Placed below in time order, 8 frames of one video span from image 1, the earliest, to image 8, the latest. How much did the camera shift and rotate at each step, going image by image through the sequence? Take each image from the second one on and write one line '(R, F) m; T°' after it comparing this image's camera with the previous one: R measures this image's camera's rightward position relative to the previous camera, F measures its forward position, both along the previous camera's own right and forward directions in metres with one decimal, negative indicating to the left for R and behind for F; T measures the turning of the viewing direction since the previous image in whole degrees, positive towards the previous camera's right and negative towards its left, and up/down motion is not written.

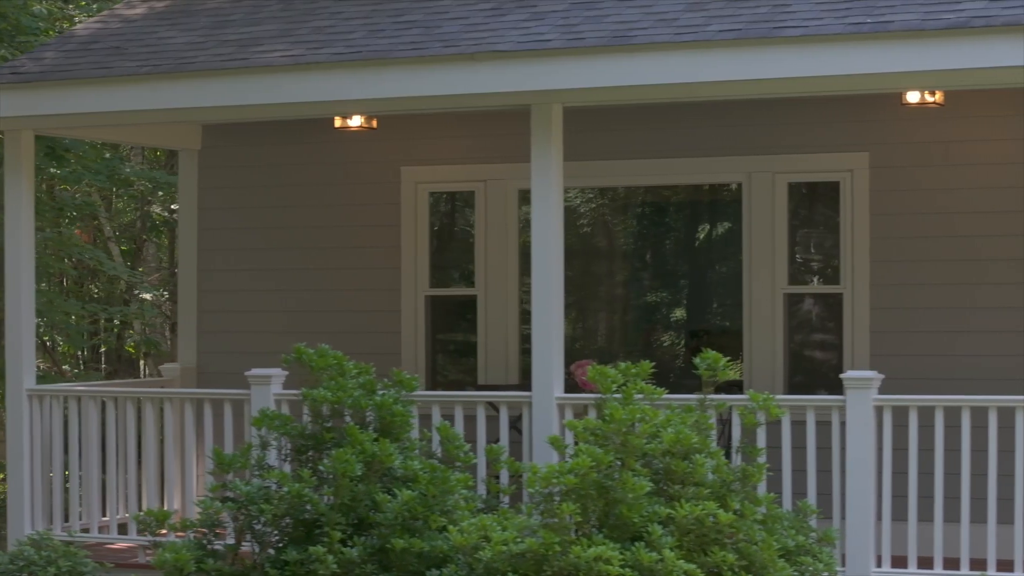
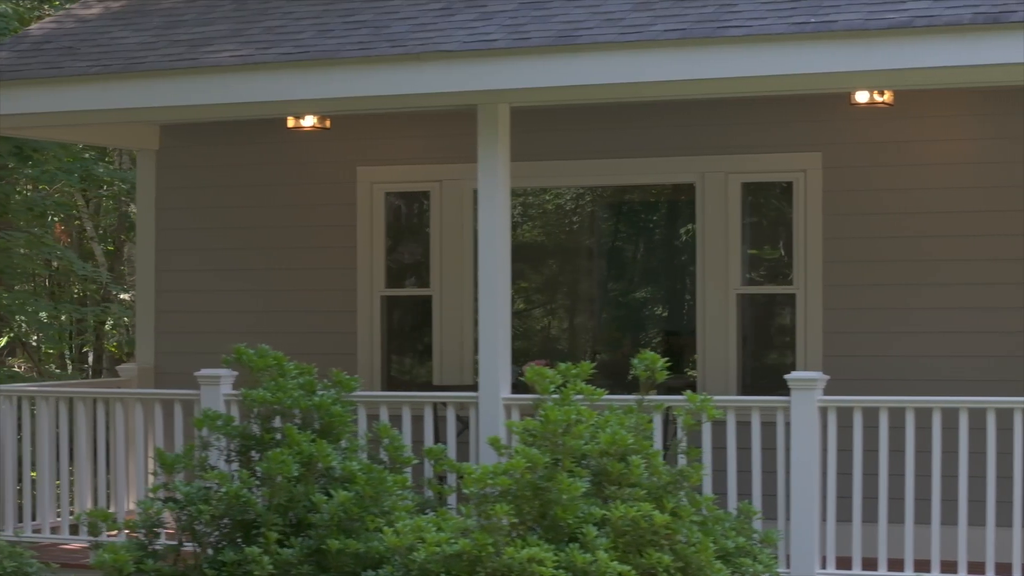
(+0.2, 0.0) m; 0°
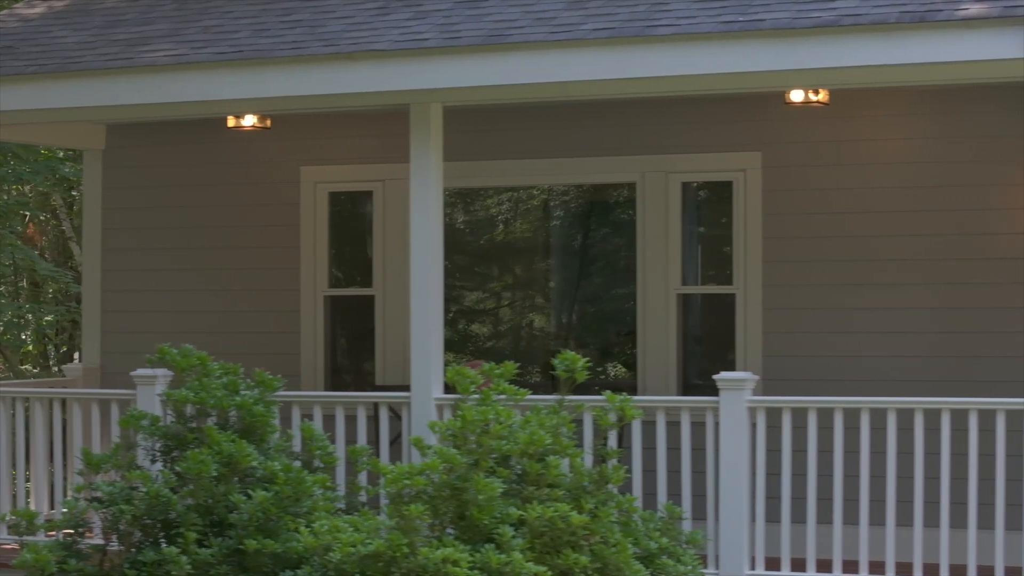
(+0.3, 0.0) m; 0°
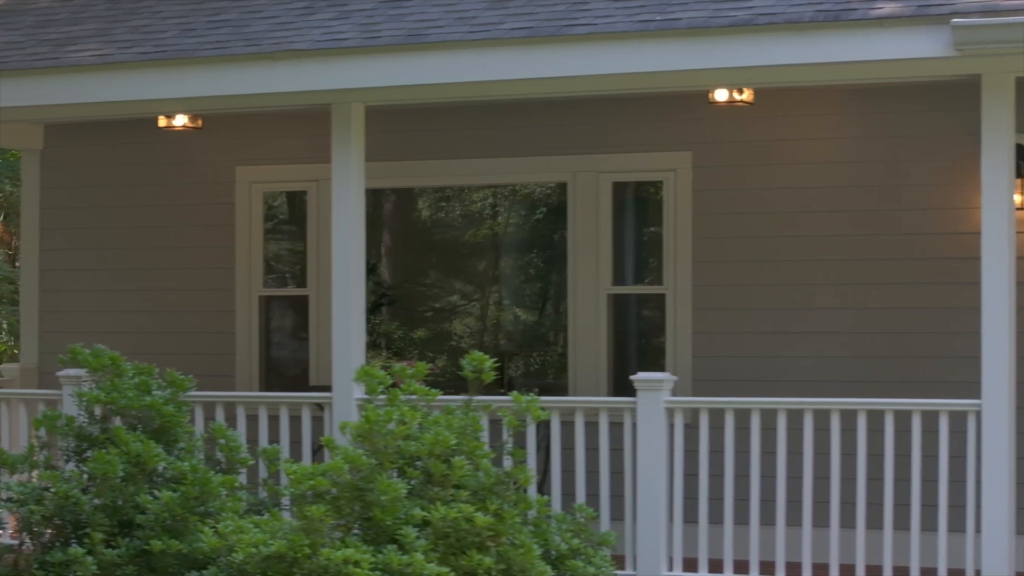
(+0.3, 0.0) m; 0°
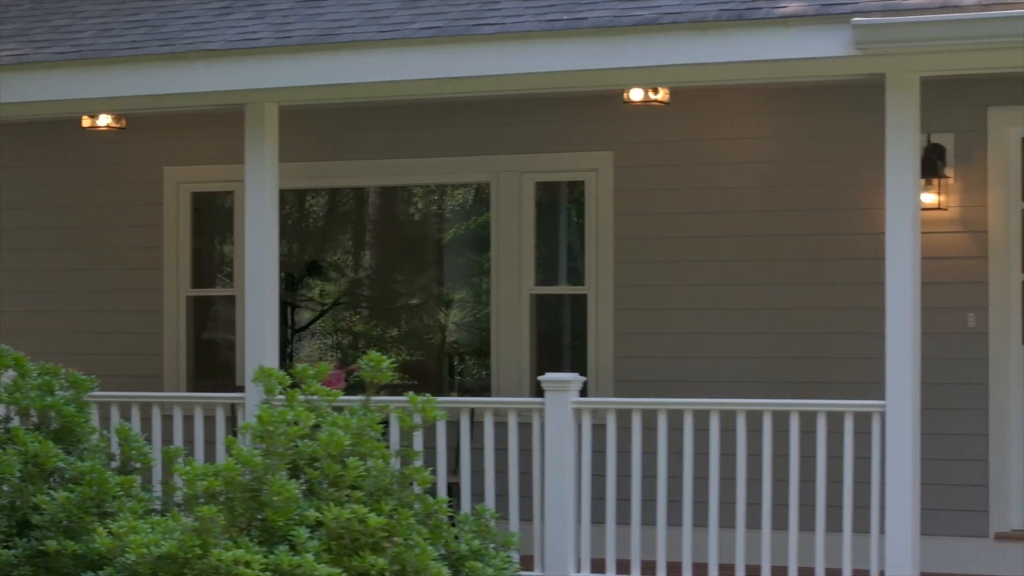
(+0.3, 0.0) m; 0°
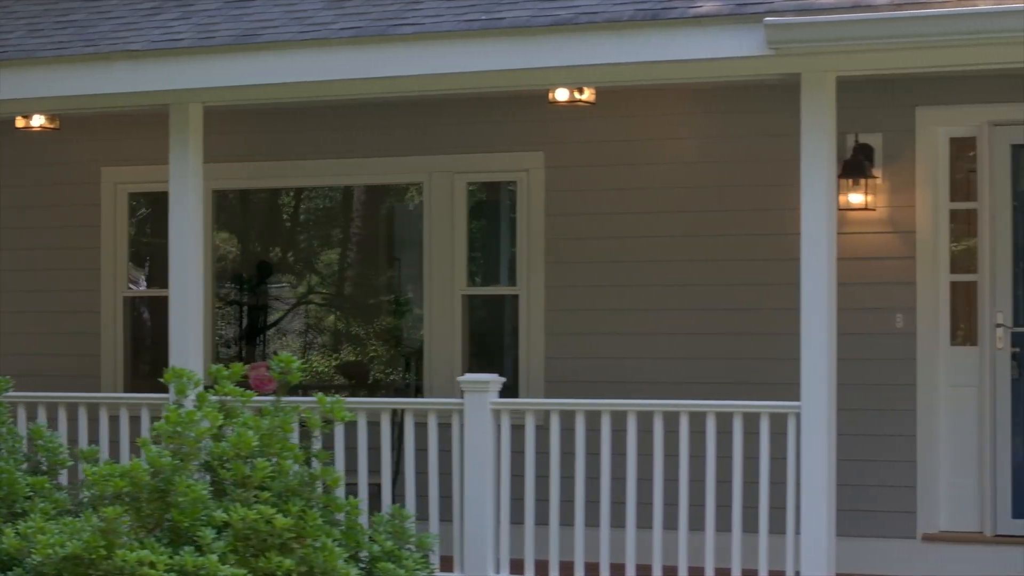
(+0.3, 0.0) m; 0°
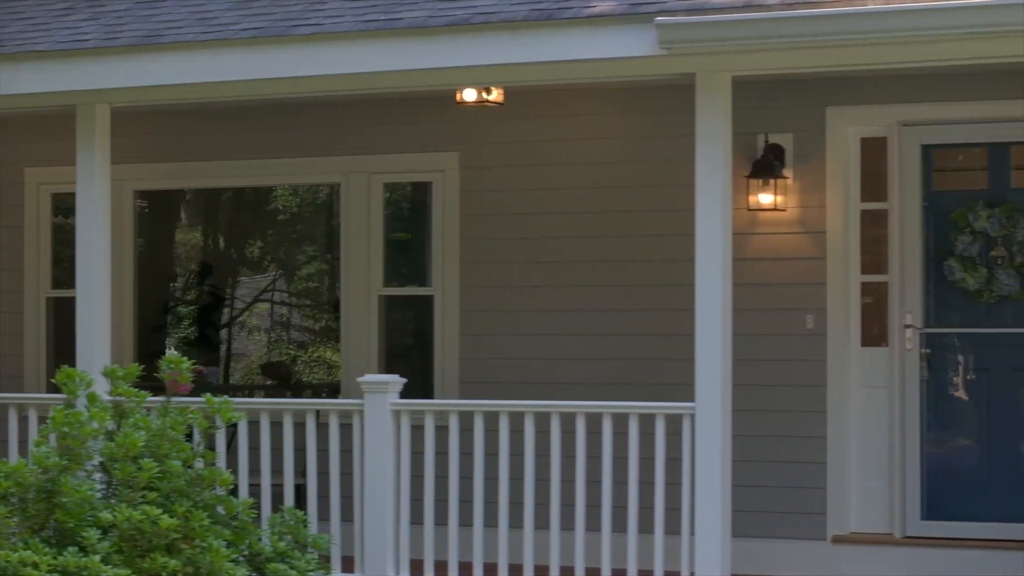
(+0.3, 0.0) m; -1°
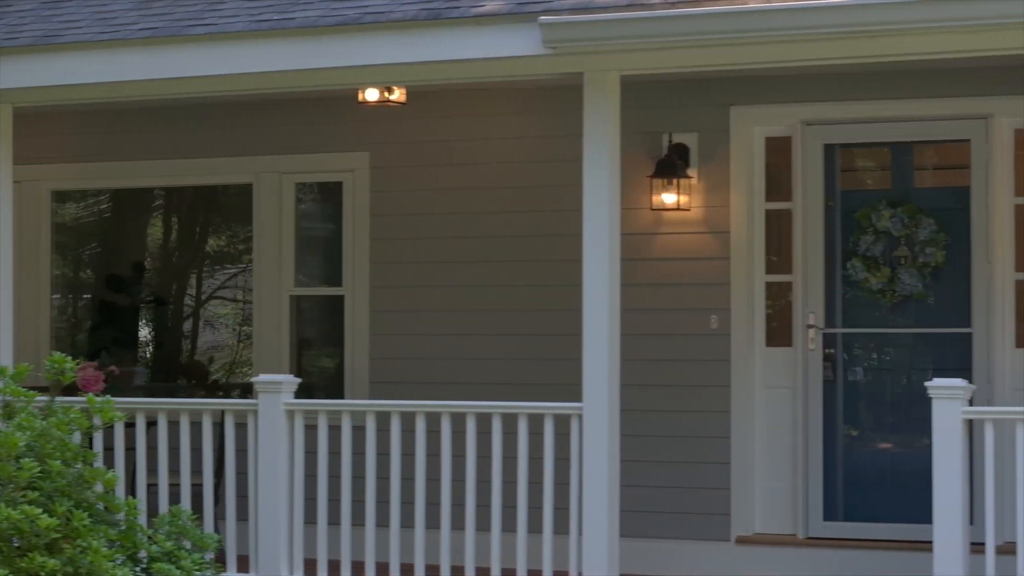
(+0.4, 0.0) m; 0°
